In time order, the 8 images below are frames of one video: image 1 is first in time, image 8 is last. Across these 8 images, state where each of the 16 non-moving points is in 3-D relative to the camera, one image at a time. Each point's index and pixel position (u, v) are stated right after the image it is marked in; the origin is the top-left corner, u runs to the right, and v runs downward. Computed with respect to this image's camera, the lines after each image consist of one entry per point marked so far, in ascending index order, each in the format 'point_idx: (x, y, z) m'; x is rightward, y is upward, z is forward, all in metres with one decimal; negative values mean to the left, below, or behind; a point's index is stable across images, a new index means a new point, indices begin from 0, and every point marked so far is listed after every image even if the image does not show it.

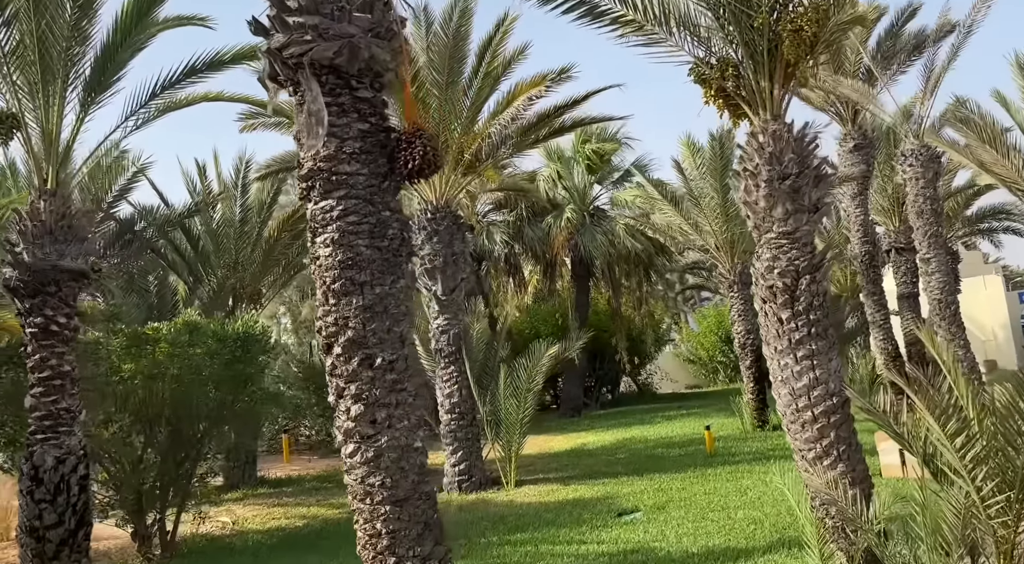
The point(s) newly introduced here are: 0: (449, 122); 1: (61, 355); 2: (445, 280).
0: (-0.8, +2.1, +12.4) m
1: (-4.3, -0.7, +8.6) m
2: (-1.0, 0.0, +12.8) m
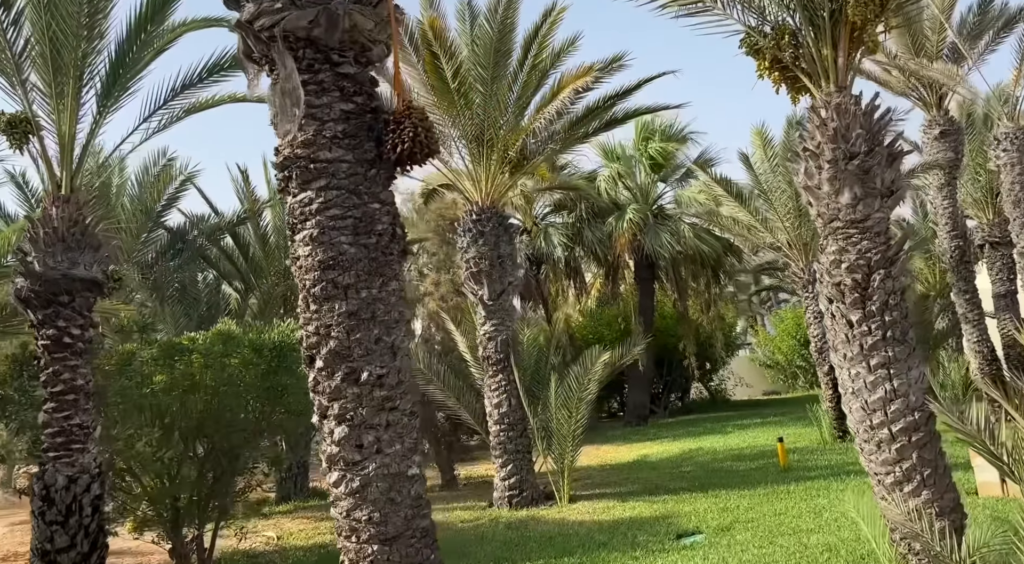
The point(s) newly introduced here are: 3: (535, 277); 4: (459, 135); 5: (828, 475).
0: (-0.2, +2.0, +11.7) m
1: (-4.0, -0.8, +8.2) m
2: (-0.3, 0.0, +12.1) m
3: (+0.4, +0.1, +16.7) m
4: (-0.7, +1.9, +12.0) m
5: (+4.2, -2.6, +12.0) m
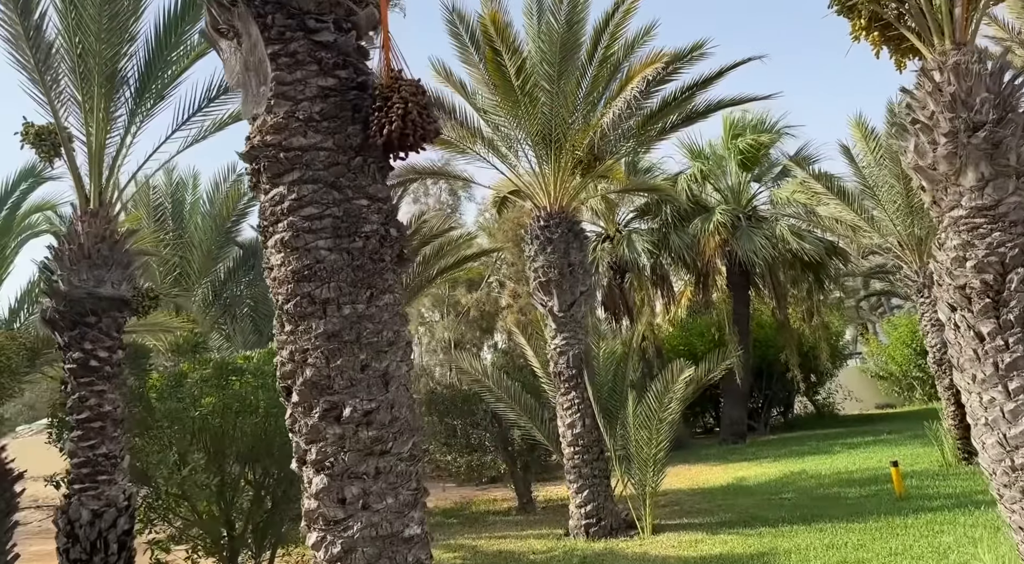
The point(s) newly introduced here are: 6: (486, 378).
0: (+0.6, +1.9, +10.7) m
1: (-3.5, -0.9, +7.6) m
2: (+0.6, -0.1, +11.1) m
3: (+1.8, 0.0, +15.6) m
4: (+0.1, +1.8, +11.0) m
5: (+5.1, -2.6, +10.5) m
6: (-0.3, -1.3, +11.7) m
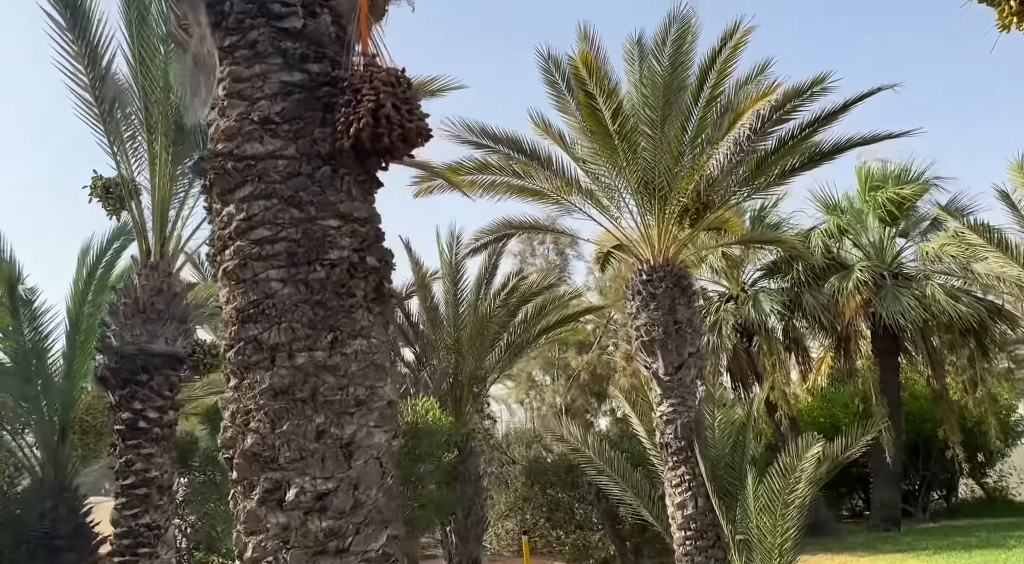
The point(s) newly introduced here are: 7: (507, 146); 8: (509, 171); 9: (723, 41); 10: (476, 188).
0: (+1.6, +1.3, +9.7) m
1: (-2.8, -1.4, +7.1) m
2: (+1.7, -0.8, +9.9) m
3: (+3.6, -1.0, +14.2) m
4: (+1.3, +1.1, +10.1) m
5: (+6.1, -3.2, +8.5) m
6: (+0.9, -2.0, +10.6) m
7: (-0.1, +1.5, +10.1) m
8: (-0.1, +1.3, +10.2) m
9: (+2.2, +2.5, +9.5) m
10: (-0.5, +1.2, +10.5) m
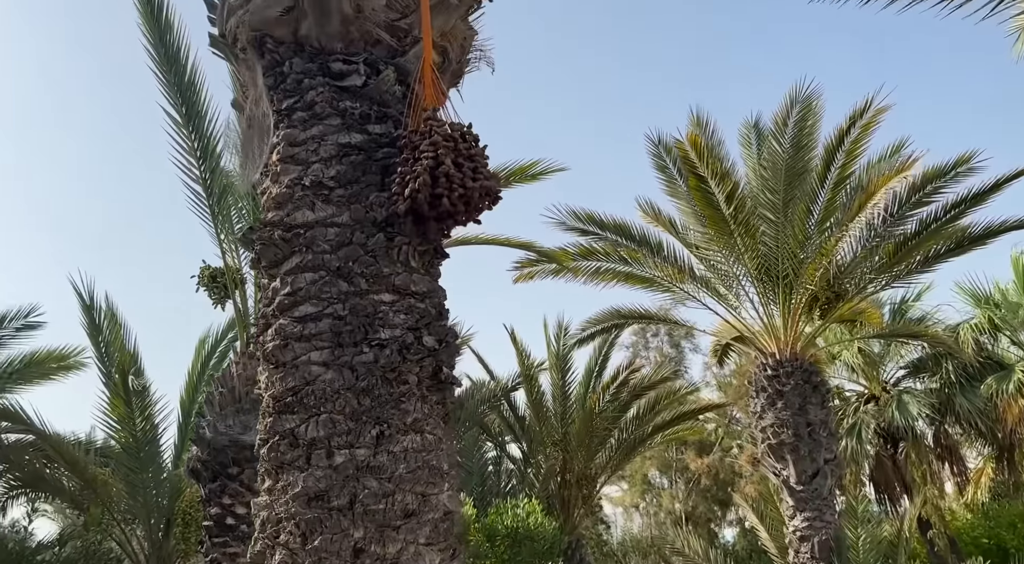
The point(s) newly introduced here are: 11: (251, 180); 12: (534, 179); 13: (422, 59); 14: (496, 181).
0: (+2.8, +0.3, +9.0) m
1: (-2.1, -2.1, +6.7) m
2: (+2.8, -1.8, +8.9) m
3: (+5.3, -2.5, +12.9) m
4: (+2.5, +0.1, +9.4) m
5: (+7.0, -4.0, +6.7) m
6: (+2.1, -3.0, +9.6) m
7: (+1.2, +0.5, +9.7) m
8: (+1.1, +0.3, +9.7) m
9: (+3.3, +1.6, +8.8) m
10: (+0.8, +0.1, +10.0) m
11: (-1.5, +0.6, +5.3) m
12: (+0.2, +1.0, +8.8) m
13: (-0.5, +1.1, +4.6) m
14: (-0.1, +0.5, +4.2) m
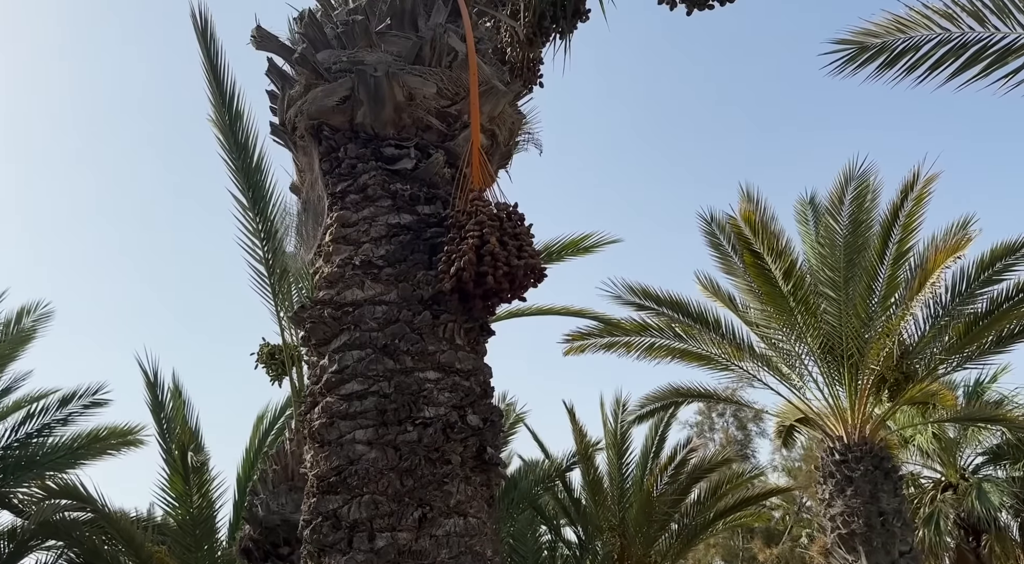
0: (+3.3, -0.5, +8.7) m
1: (-1.7, -2.6, +6.6) m
2: (+3.4, -2.6, +8.5) m
3: (+6.1, -3.6, +12.2) m
4: (+3.0, -0.7, +9.2) m
5: (+7.3, -4.5, +5.8) m
6: (+2.7, -3.8, +9.1) m
7: (+1.7, -0.3, +9.6) m
8: (+1.7, -0.6, +9.6) m
9: (+3.9, +0.8, +8.7) m
10: (+1.4, -0.8, +9.9) m
11: (-1.2, +0.1, +5.4) m
12: (+0.7, +0.2, +8.8) m
13: (-0.2, +0.7, +4.7) m
14: (+0.1, +0.1, +4.2) m
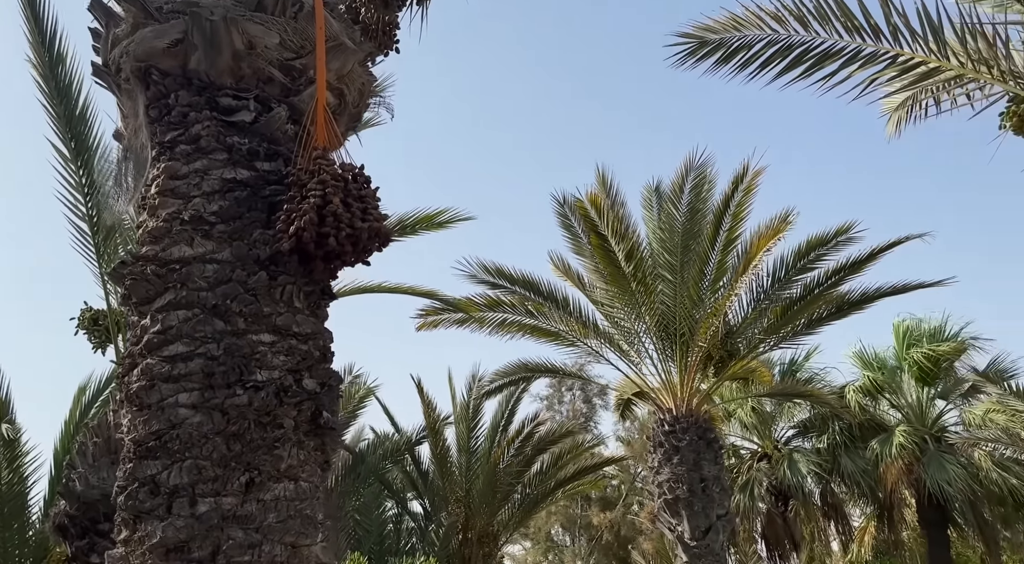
0: (+1.8, -0.3, +9.1) m
1: (-2.9, -2.4, +6.3) m
2: (+1.8, -2.4, +9.0) m
3: (+3.8, -3.4, +13.1) m
4: (+1.4, -0.5, +9.5) m
5: (+6.1, -4.6, +7.0) m
6: (+1.0, -3.6, +9.5) m
7: (+0.1, -0.1, +9.7) m
8: (+0.1, -0.3, +9.7) m
9: (+2.4, +1.0, +9.2) m
10: (-0.3, -0.5, +10.0) m
11: (-2.1, +0.4, +5.1) m
12: (-0.7, +0.5, +8.8) m
13: (-1.0, +0.9, +4.5) m
14: (-0.6, +0.3, +4.2) m
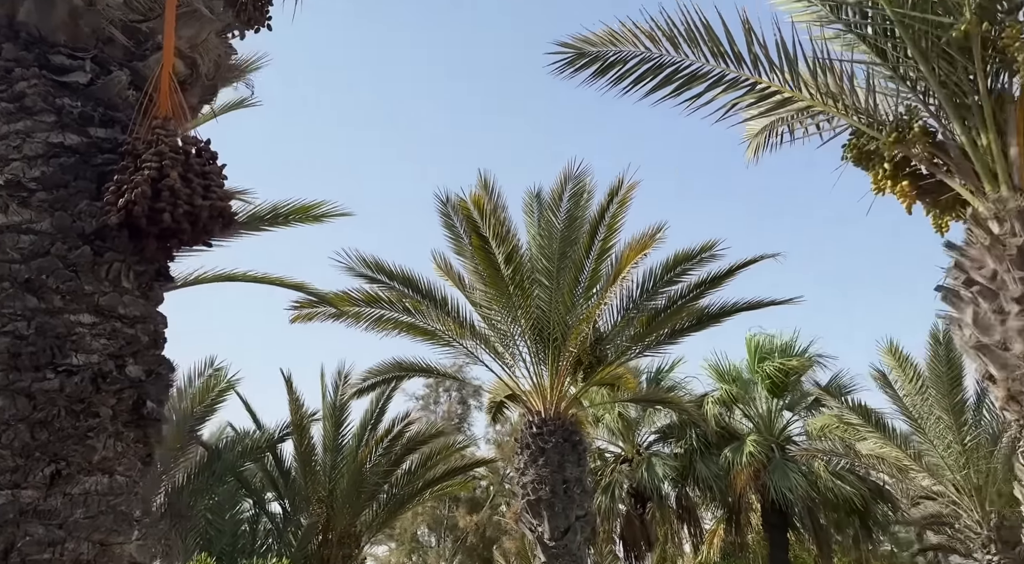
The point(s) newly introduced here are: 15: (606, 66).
0: (+0.5, -0.3, +9.3) m
1: (-3.9, -2.2, +5.8) m
2: (+0.4, -2.4, +9.1) m
3: (+1.9, -3.5, +13.4) m
4: (+0.1, -0.5, +9.6) m
5: (+4.8, -4.8, +7.7) m
6: (-0.5, -3.6, +9.5) m
7: (-1.2, 0.0, +9.6) m
8: (-1.3, -0.3, +9.6) m
9: (+1.1, +0.9, +9.4) m
10: (-1.7, -0.4, +9.8) m
11: (-2.8, +0.5, +4.8) m
12: (-1.9, +0.6, +8.6) m
13: (-1.6, +1.0, +4.4) m
14: (-1.2, +0.3, +4.0) m
15: (+0.7, +1.5, +6.3) m
